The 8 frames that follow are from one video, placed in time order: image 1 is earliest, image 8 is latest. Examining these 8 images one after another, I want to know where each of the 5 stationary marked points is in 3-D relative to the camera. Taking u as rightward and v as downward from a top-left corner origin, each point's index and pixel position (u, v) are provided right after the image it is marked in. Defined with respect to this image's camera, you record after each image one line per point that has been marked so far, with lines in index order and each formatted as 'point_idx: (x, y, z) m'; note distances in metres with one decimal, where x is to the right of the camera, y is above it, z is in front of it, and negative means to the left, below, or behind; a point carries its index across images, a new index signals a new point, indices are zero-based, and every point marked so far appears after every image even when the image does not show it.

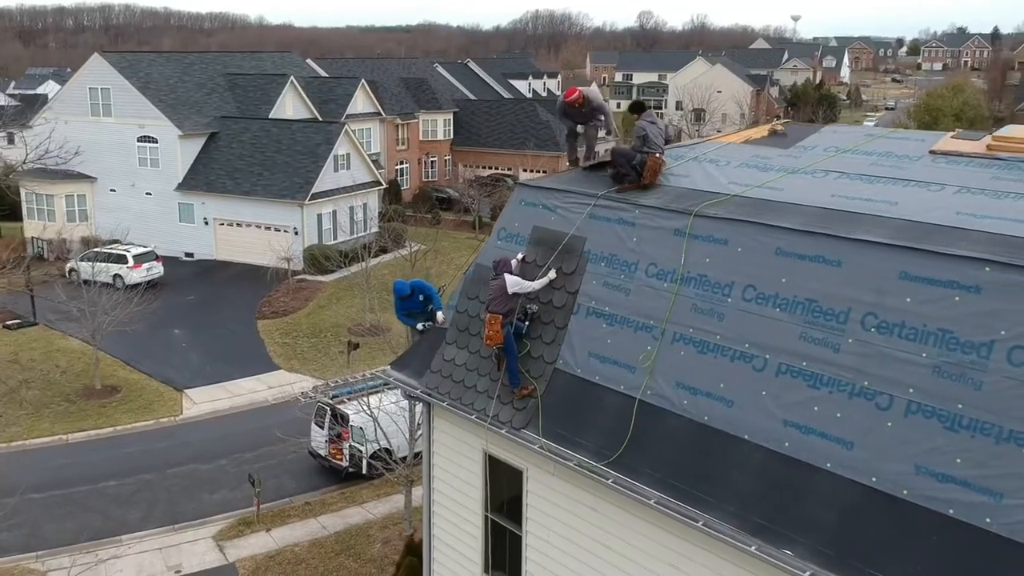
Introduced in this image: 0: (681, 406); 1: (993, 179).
0: (+1.0, -0.7, +5.7) m
1: (+2.9, +0.6, +5.9) m
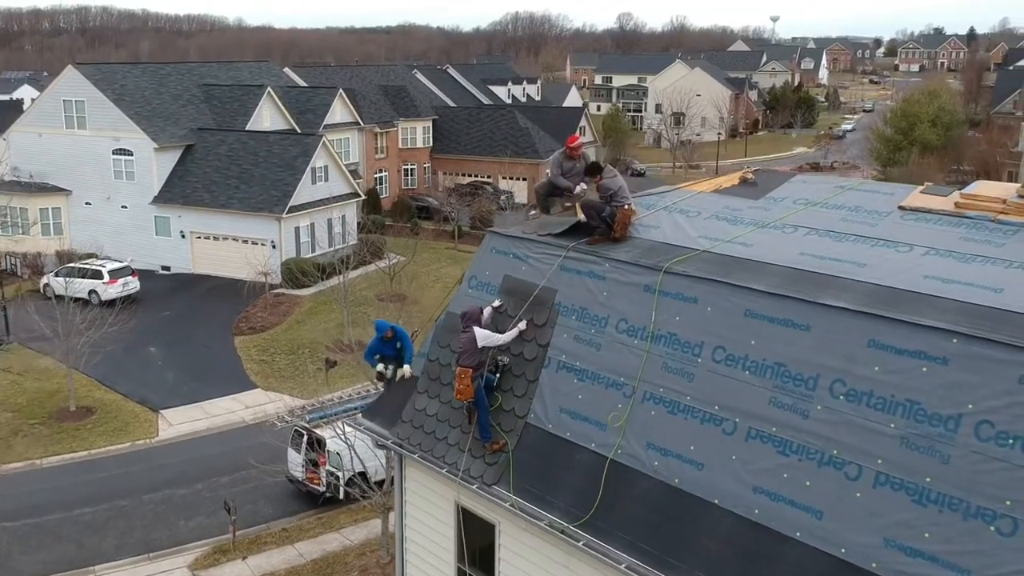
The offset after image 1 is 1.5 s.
0: (+0.8, -1.0, +5.7) m
1: (+2.7, +0.2, +5.9) m
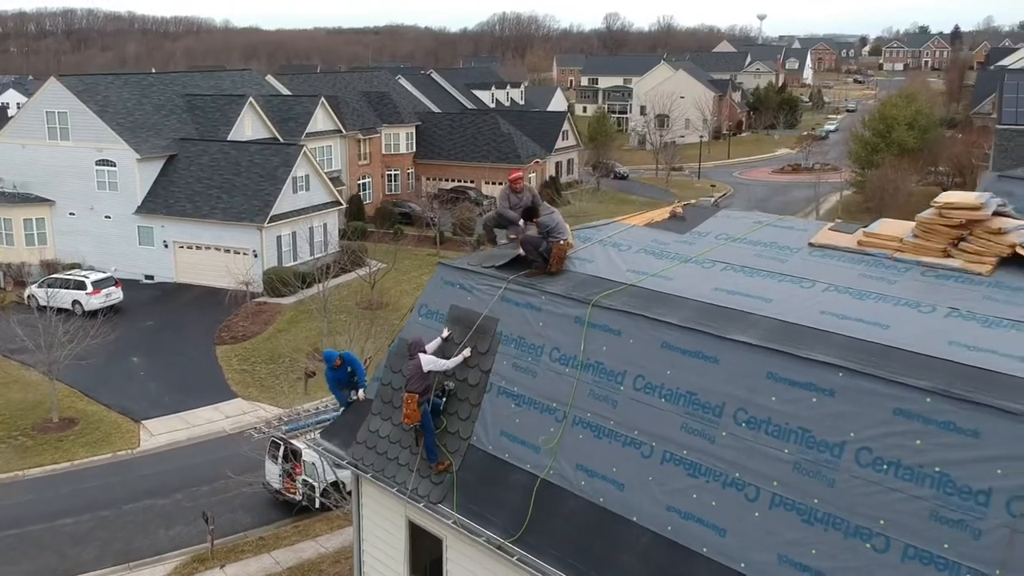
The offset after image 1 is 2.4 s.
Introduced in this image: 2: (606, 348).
0: (+0.4, -1.2, +6.2) m
1: (+2.3, 0.0, +6.4) m
2: (+0.6, -0.4, +6.5) m
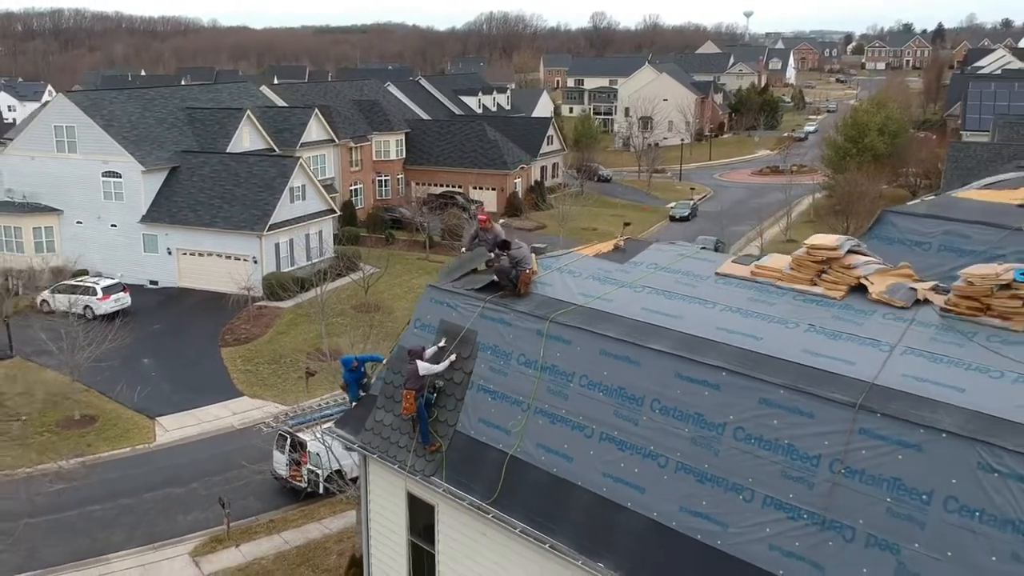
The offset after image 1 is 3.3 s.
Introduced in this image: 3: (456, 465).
0: (+0.2, -1.4, +8.1) m
1: (+2.0, -0.1, +8.4) m
2: (+0.4, -0.6, +8.5) m
3: (-0.5, -1.6, +8.7) m
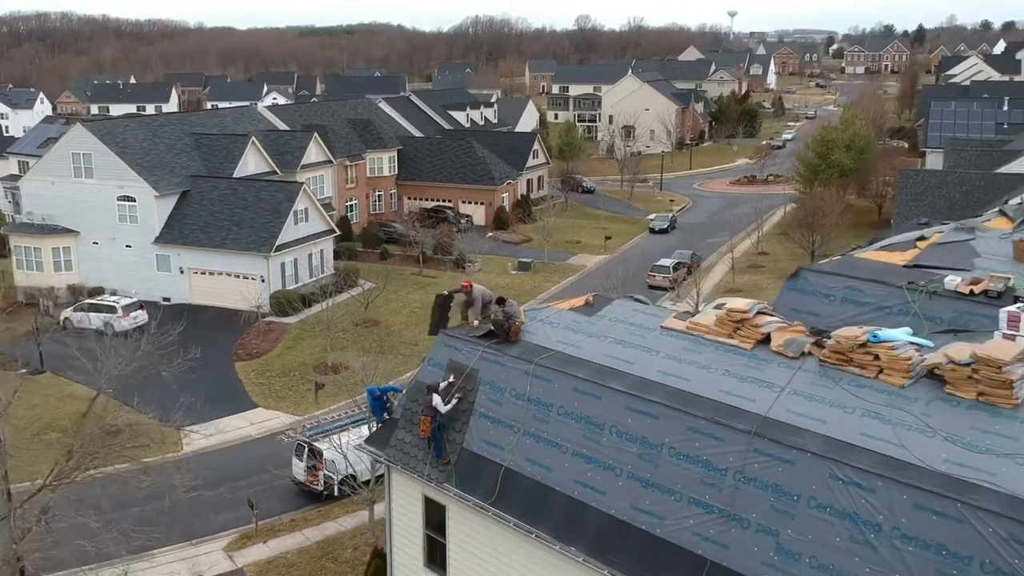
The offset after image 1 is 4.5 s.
0: (+0.2, -2.0, +10.8) m
1: (+2.0, -0.7, +11.1) m
2: (+0.3, -1.2, +11.2) m
3: (-0.6, -2.1, +11.3) m
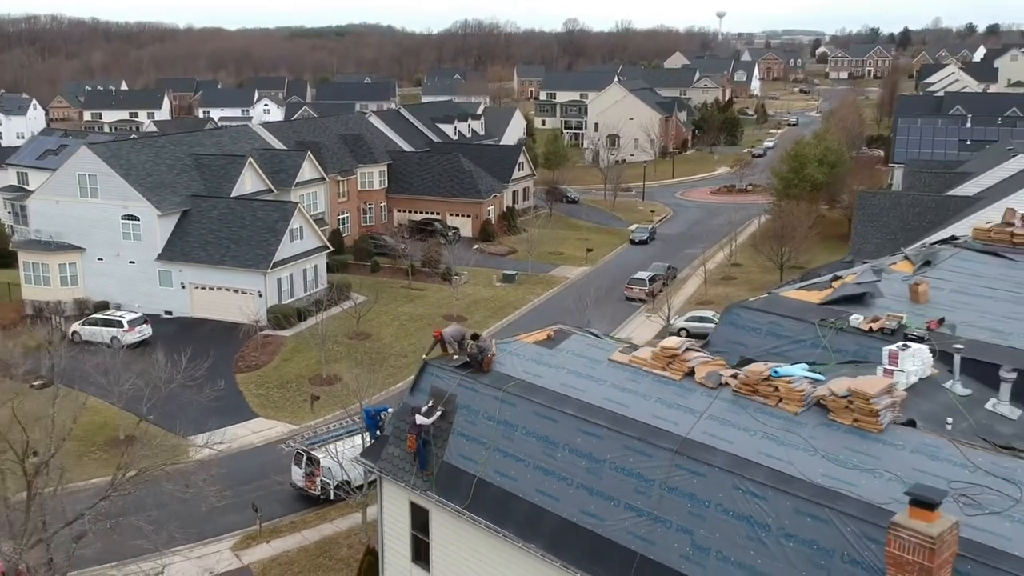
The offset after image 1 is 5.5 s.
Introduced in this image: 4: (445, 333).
0: (-0.2, -2.5, +12.9) m
1: (+1.6, -1.2, +13.2) m
2: (0.0, -1.7, +13.3) m
3: (-0.9, -2.7, +13.5) m
4: (-1.0, -0.7, +15.0) m
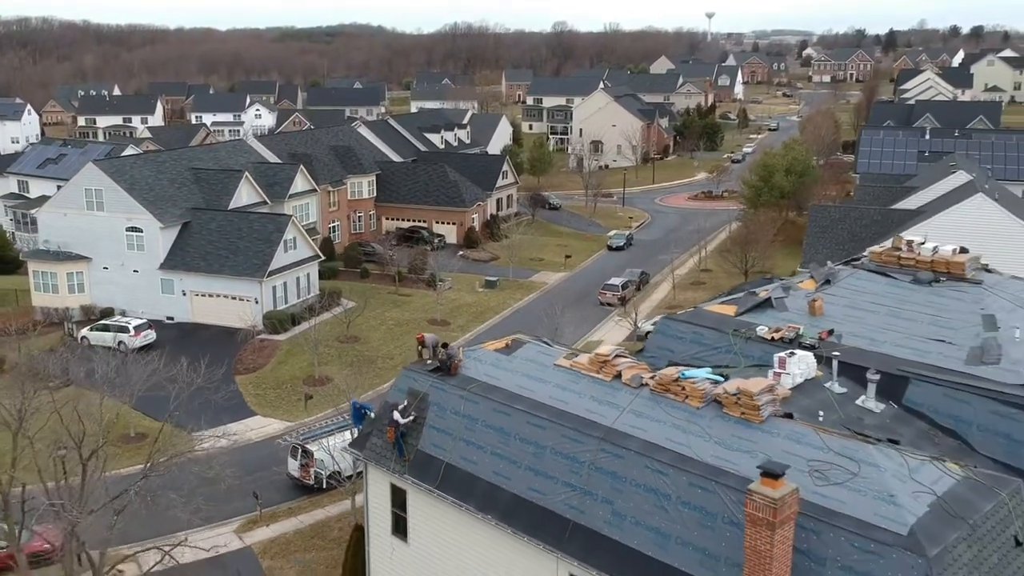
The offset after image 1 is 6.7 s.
0: (-0.8, -2.8, +15.7) m
1: (+1.0, -1.5, +16.0) m
2: (-0.7, -2.0, +16.1) m
3: (-1.6, -3.0, +16.2) m
4: (-1.6, -0.9, +17.8) m
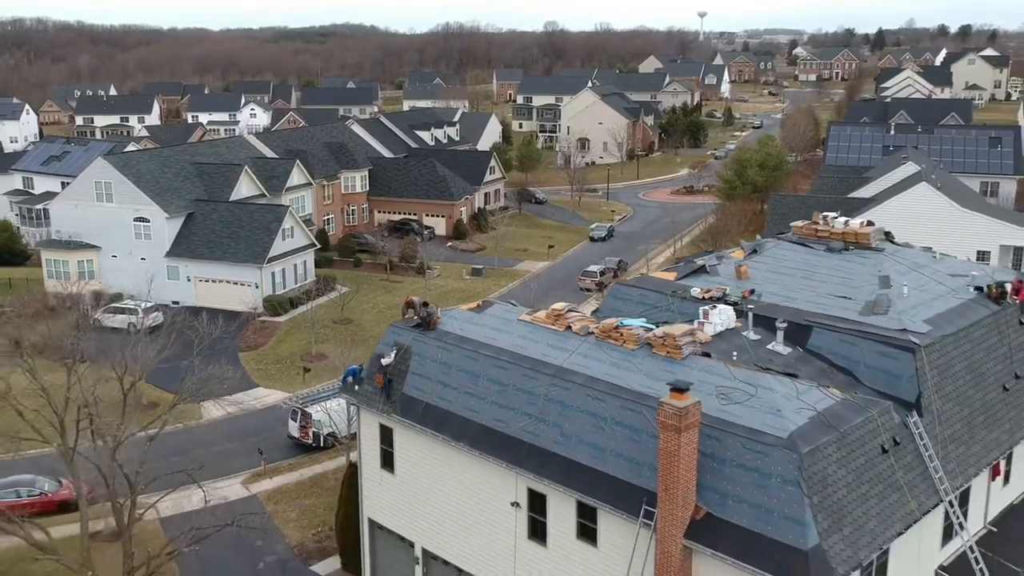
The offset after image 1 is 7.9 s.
0: (-1.4, -2.2, +18.6) m
1: (+0.4, -0.9, +19.0) m
2: (-1.2, -1.3, +19.0) m
3: (-2.1, -2.3, +19.1) m
4: (-2.2, -0.3, +20.7) m
